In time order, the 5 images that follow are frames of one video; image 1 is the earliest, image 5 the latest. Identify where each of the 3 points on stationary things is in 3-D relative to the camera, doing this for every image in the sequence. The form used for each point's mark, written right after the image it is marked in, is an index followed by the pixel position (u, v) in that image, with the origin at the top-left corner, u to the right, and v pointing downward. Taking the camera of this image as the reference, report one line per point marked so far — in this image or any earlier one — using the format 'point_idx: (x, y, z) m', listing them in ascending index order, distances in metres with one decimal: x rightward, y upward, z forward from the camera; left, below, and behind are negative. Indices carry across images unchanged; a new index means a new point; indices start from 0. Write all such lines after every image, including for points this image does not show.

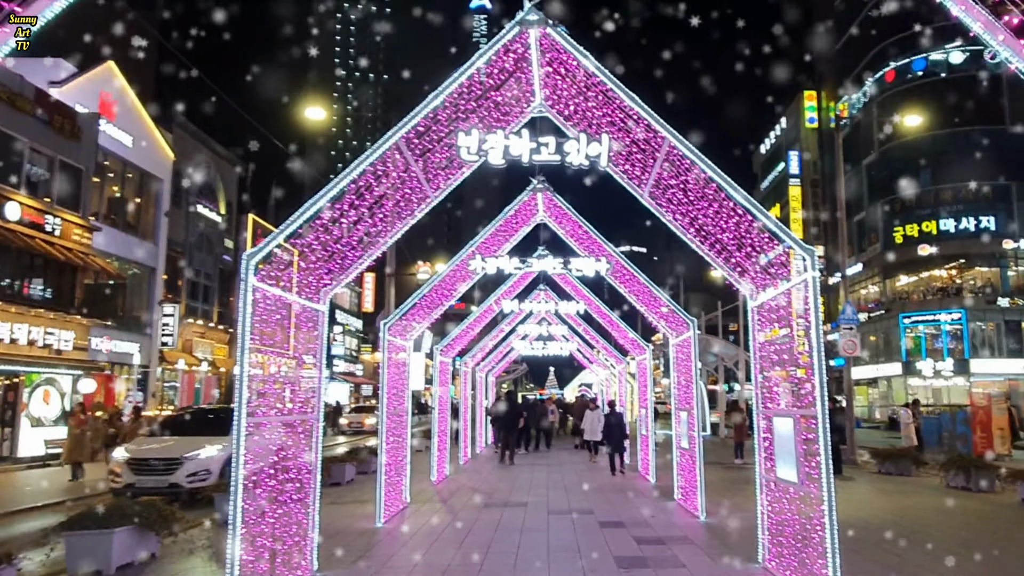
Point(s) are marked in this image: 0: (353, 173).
0: (-1.2, +0.9, +6.2) m
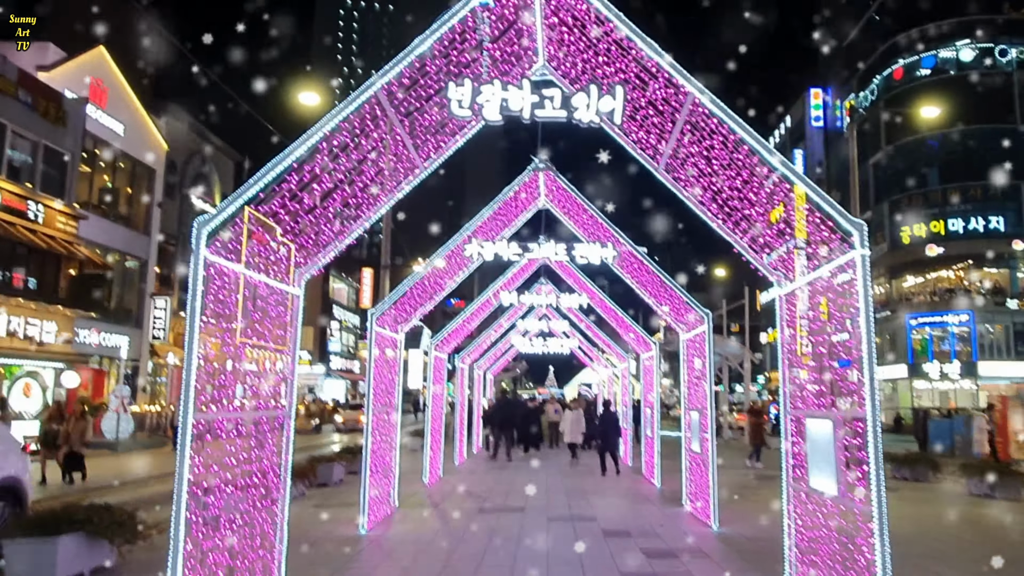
0: (-1.2, +1.0, +5.3) m
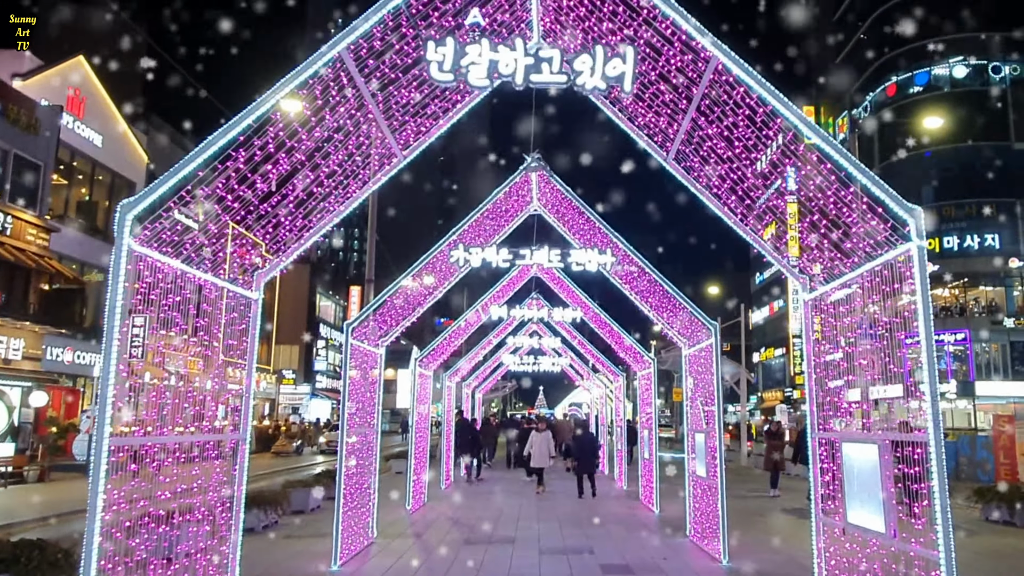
0: (-1.3, +1.0, +4.4) m
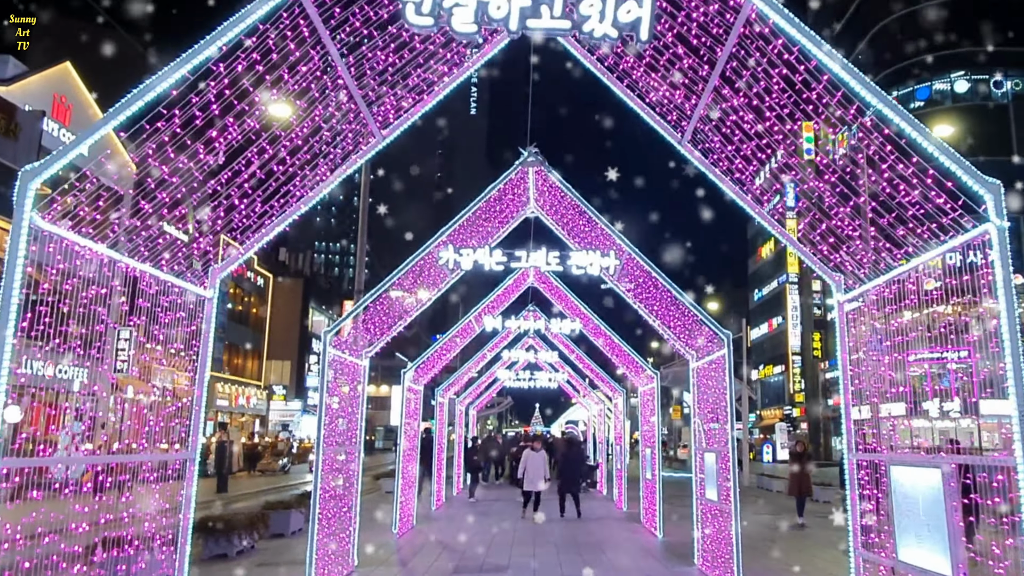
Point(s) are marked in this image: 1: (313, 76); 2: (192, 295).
0: (-1.3, +1.1, +3.7) m
1: (-1.1, +1.1, +4.4) m
2: (-1.9, 0.0, +4.8) m
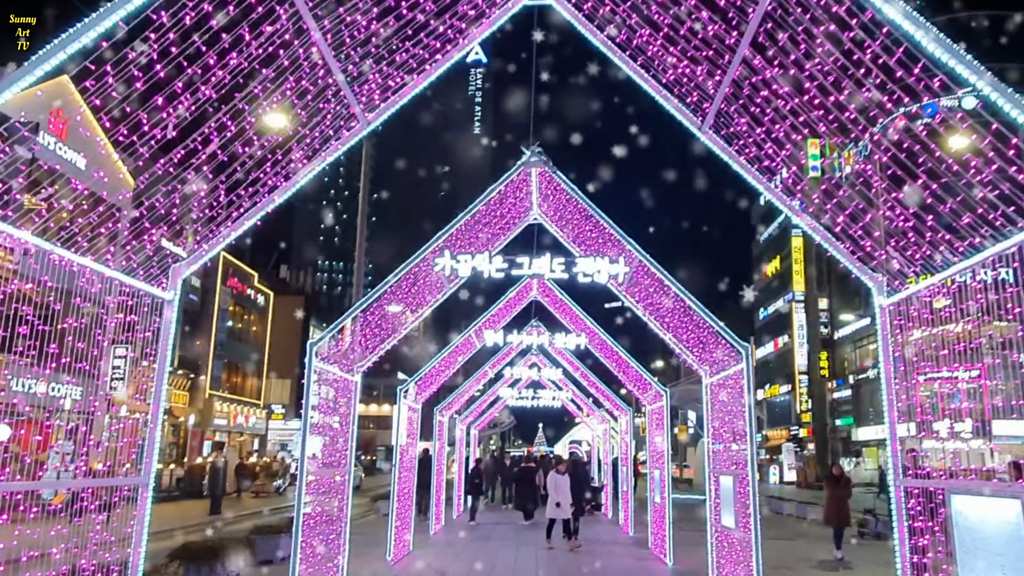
0: (-1.3, +1.1, +3.1) m
1: (-1.1, +1.2, +3.8) m
2: (-1.9, 0.0, +4.2) m
